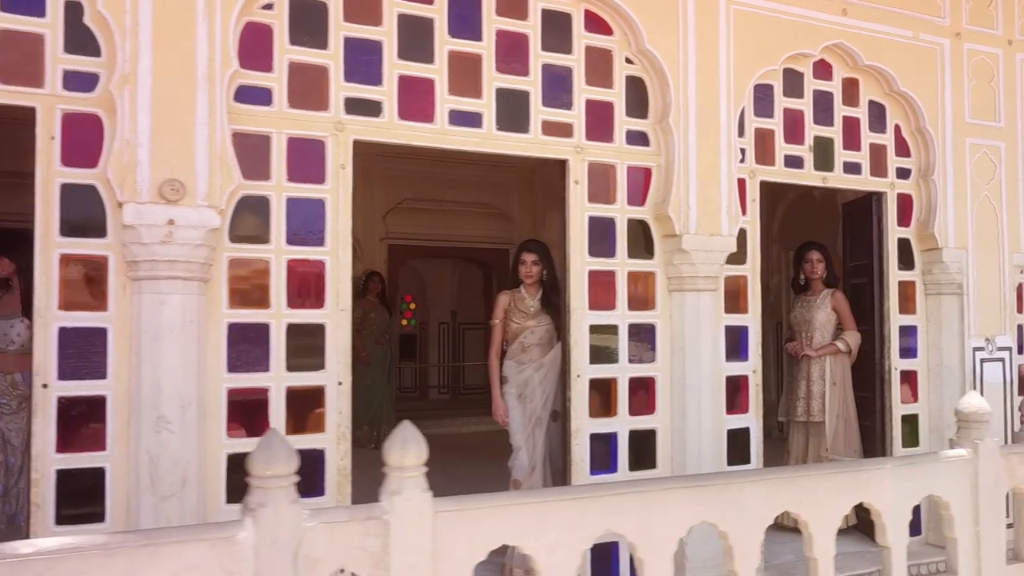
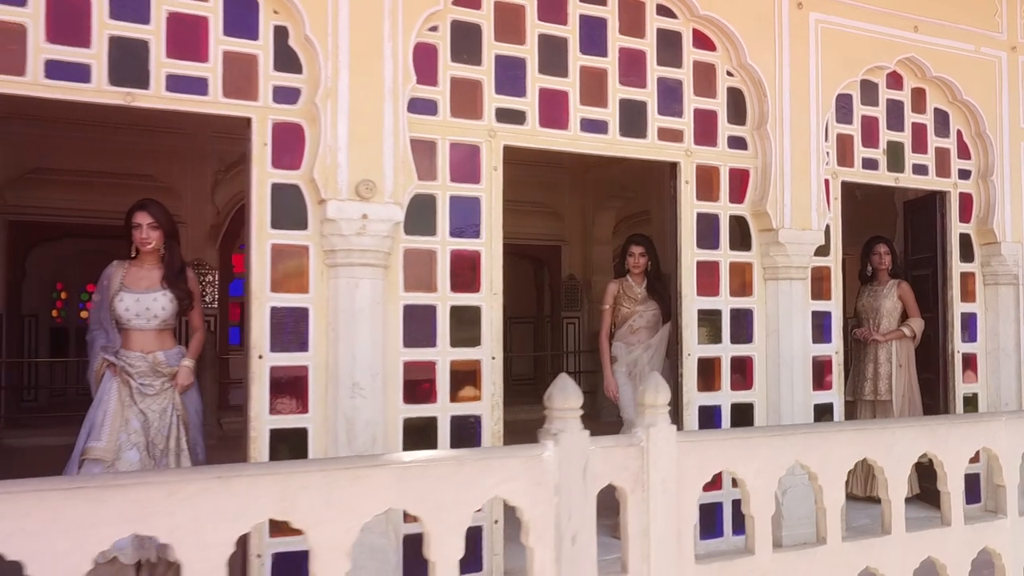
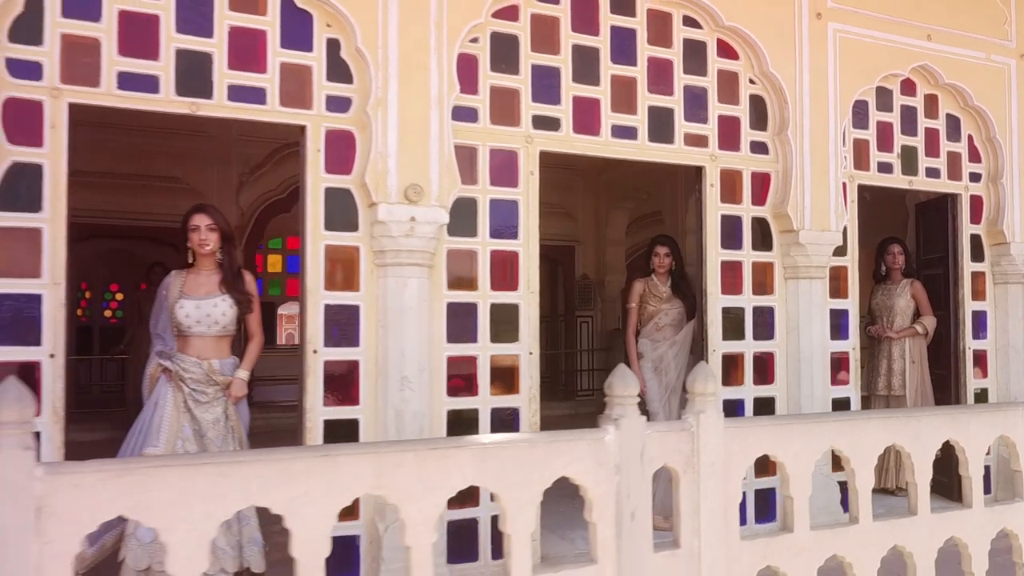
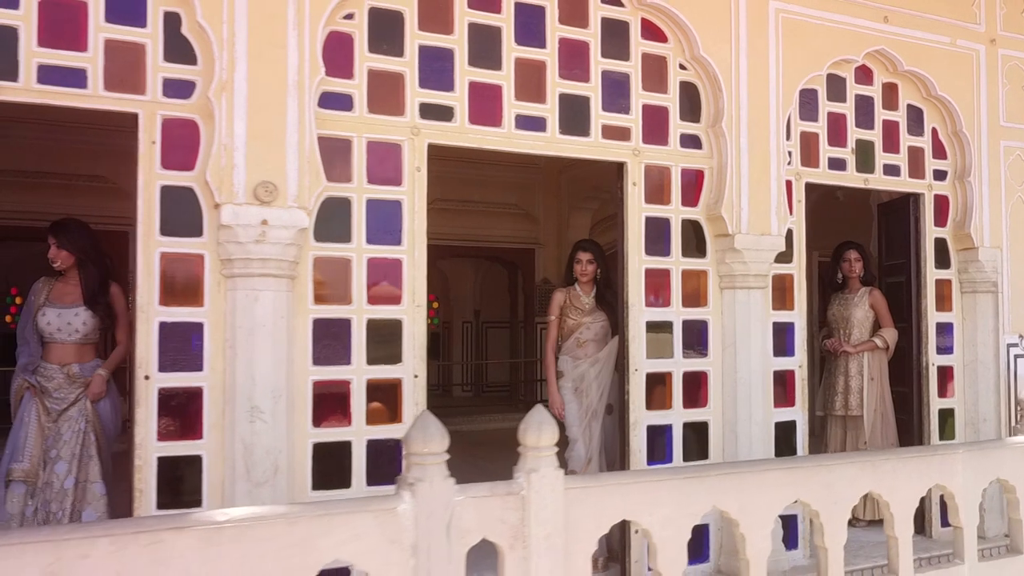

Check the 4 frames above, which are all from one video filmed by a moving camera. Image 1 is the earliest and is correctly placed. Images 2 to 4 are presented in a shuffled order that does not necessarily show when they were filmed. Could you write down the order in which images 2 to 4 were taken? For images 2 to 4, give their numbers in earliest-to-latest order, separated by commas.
4, 2, 3
